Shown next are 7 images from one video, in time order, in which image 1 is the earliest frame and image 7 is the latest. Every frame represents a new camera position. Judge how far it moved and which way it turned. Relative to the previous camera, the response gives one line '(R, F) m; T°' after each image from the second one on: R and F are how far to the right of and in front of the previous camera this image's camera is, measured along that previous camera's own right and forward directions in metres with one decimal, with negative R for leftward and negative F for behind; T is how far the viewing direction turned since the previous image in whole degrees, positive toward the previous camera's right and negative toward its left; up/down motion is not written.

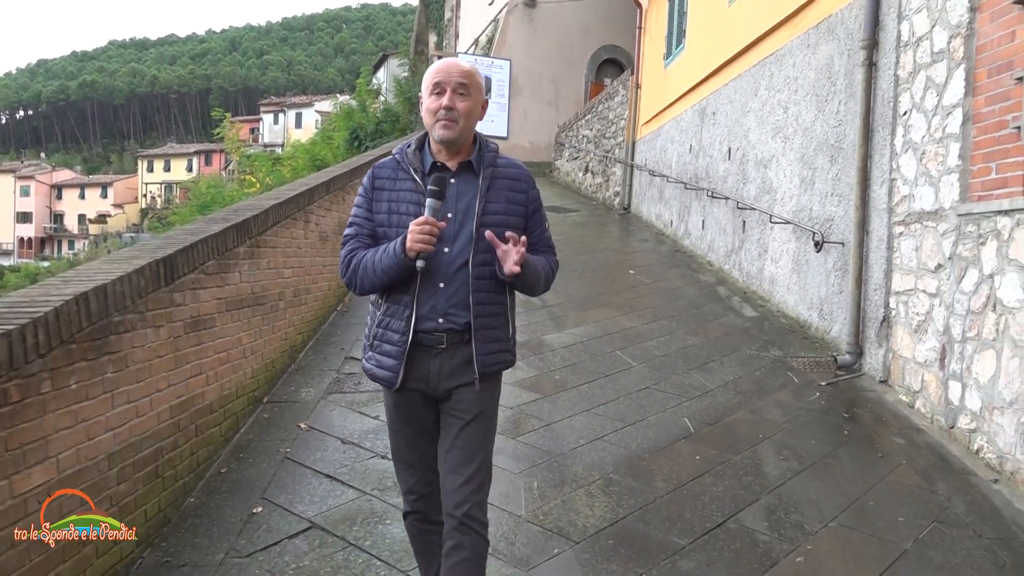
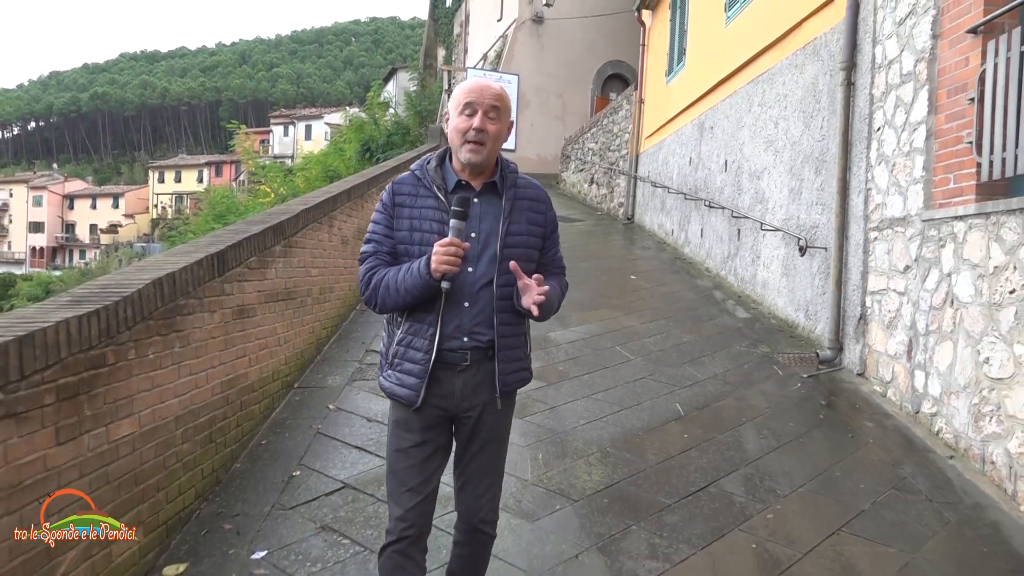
(0.0, -0.4) m; 0°
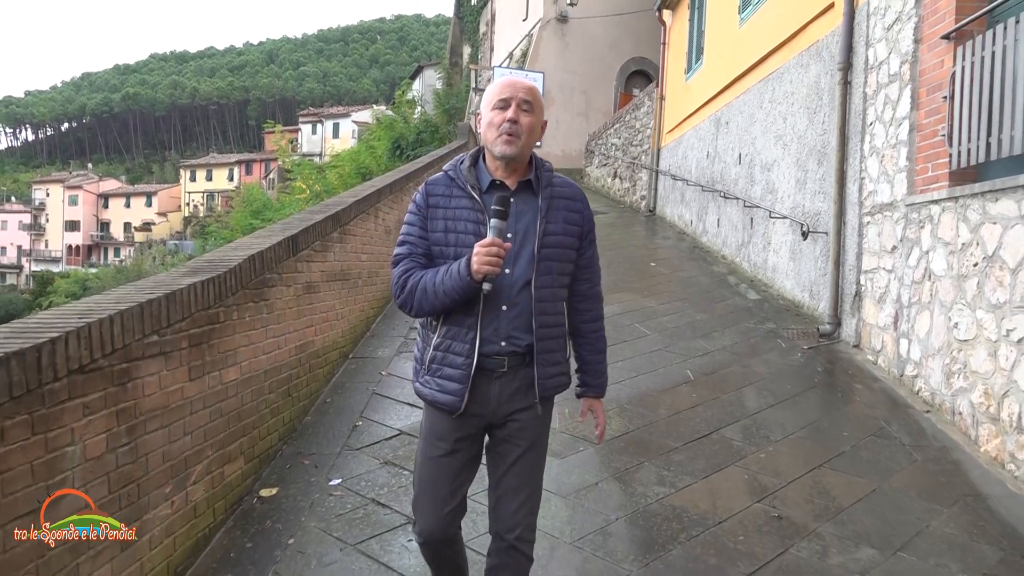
(0.0, -0.6) m; -2°
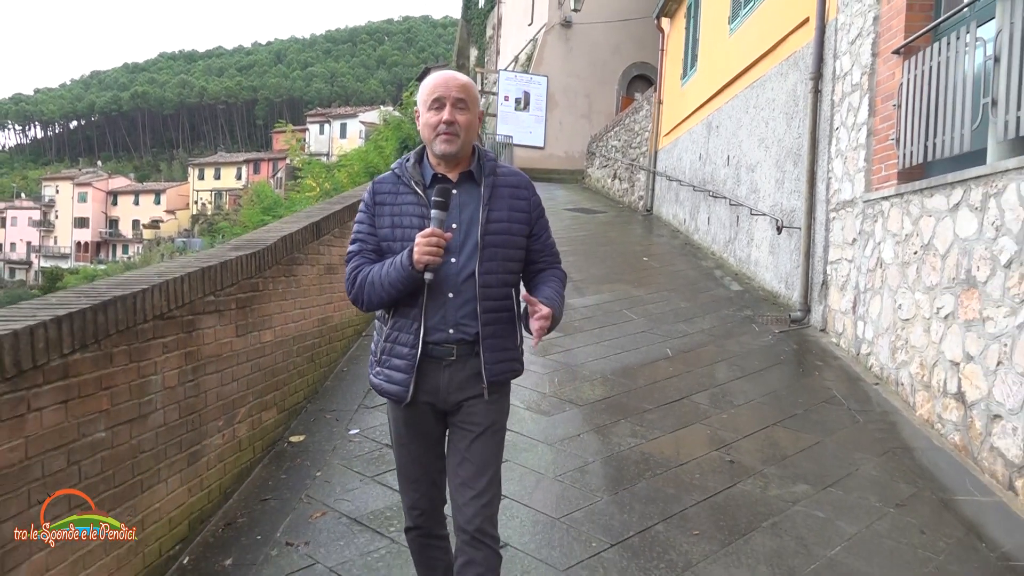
(0.0, -0.6) m; 0°
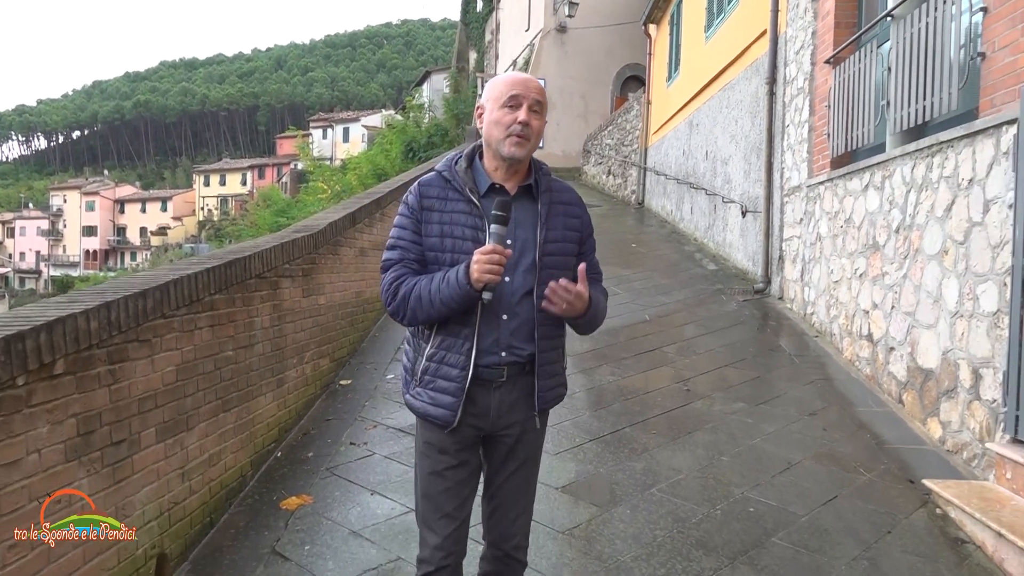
(0.0, -1.0) m; 0°
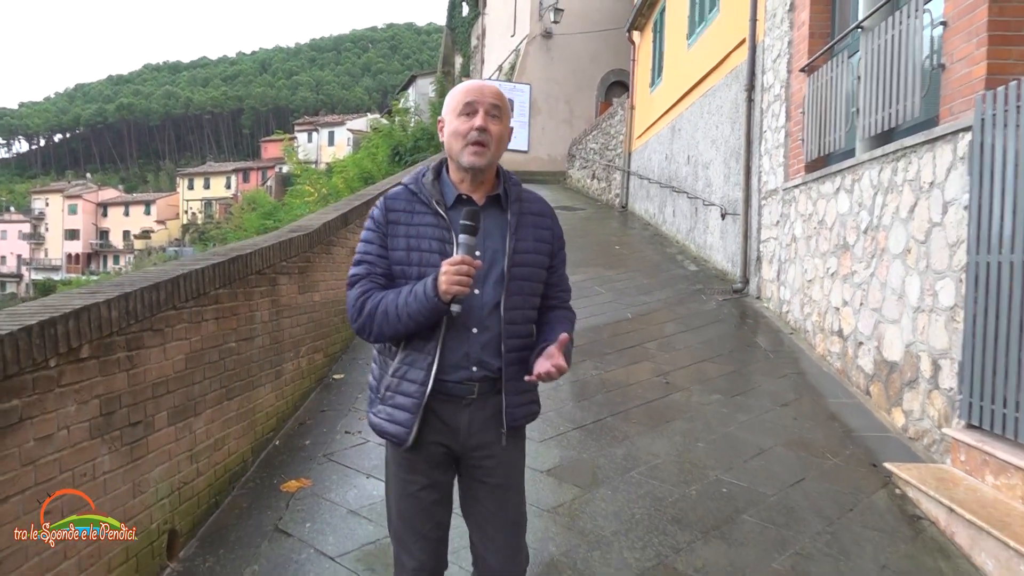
(0.0, -0.2) m; +1°
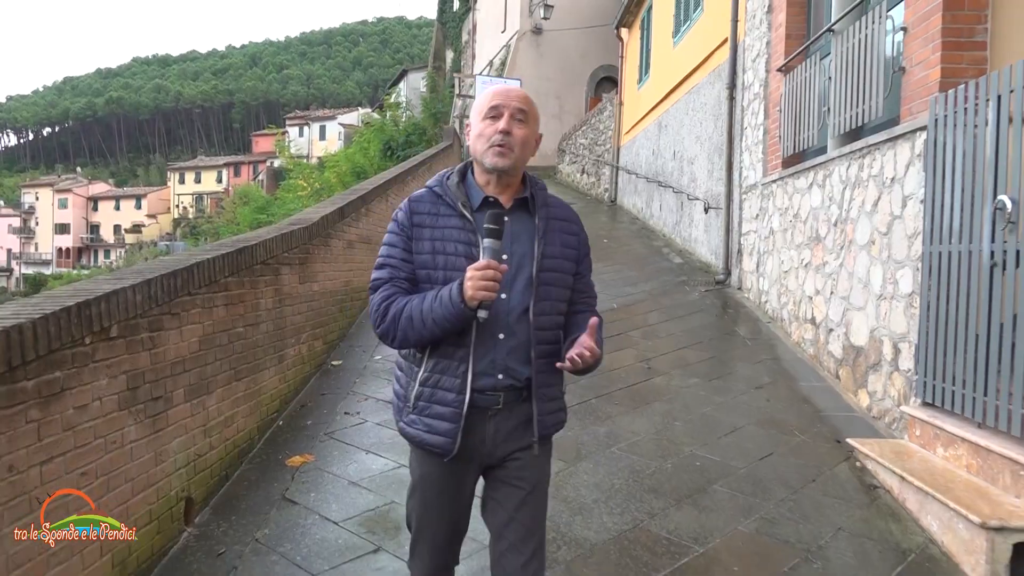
(0.0, -0.3) m; +1°
